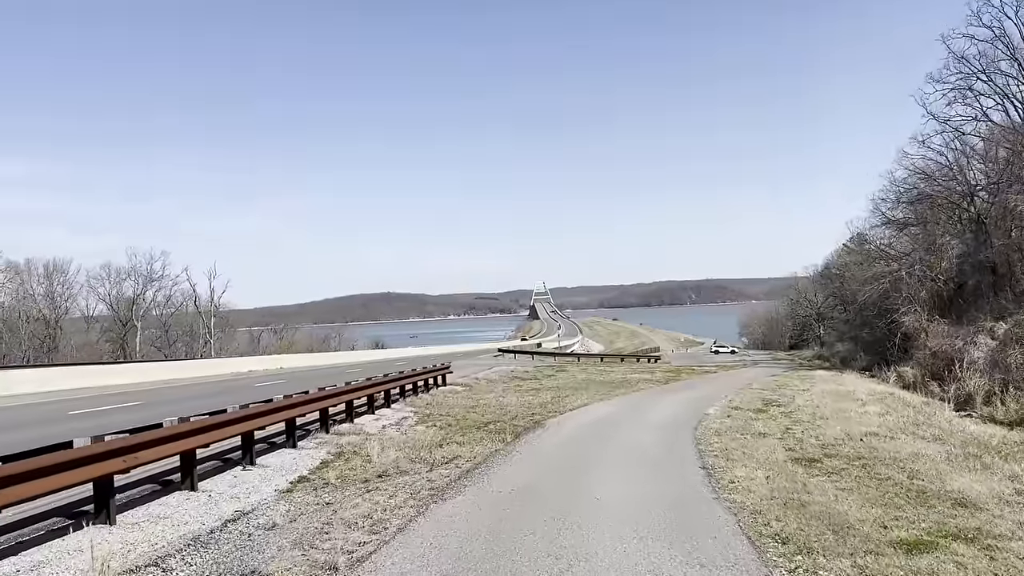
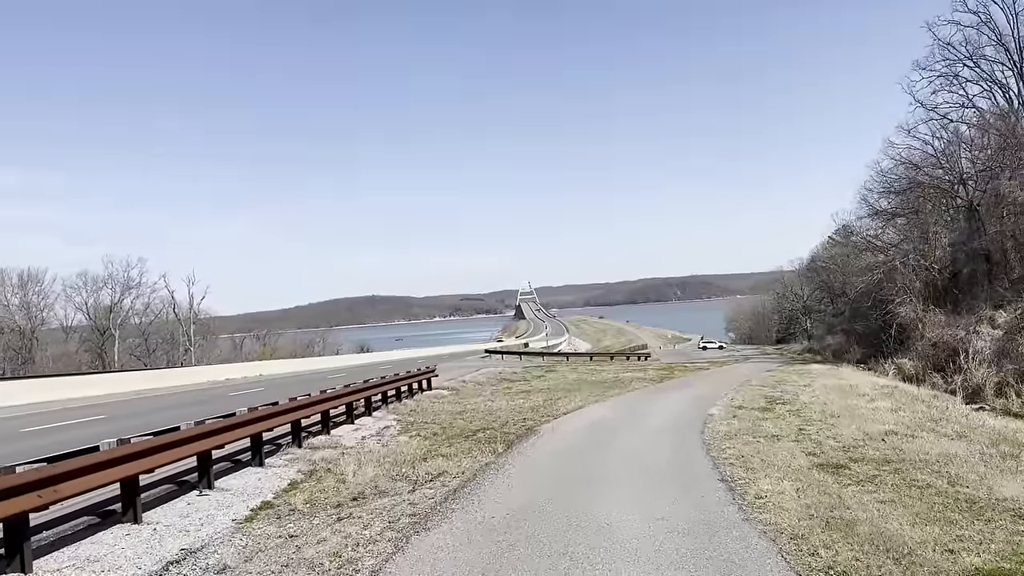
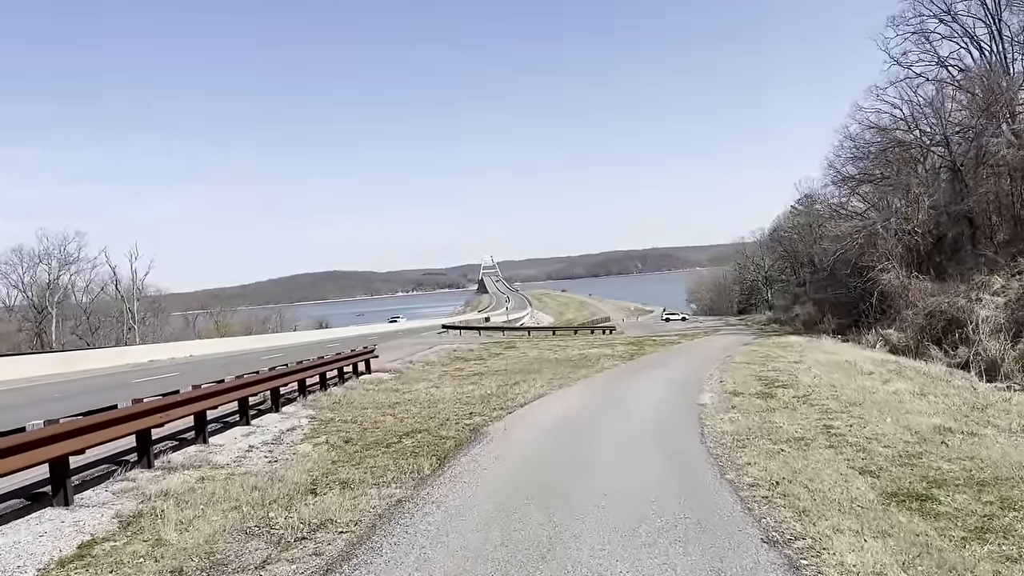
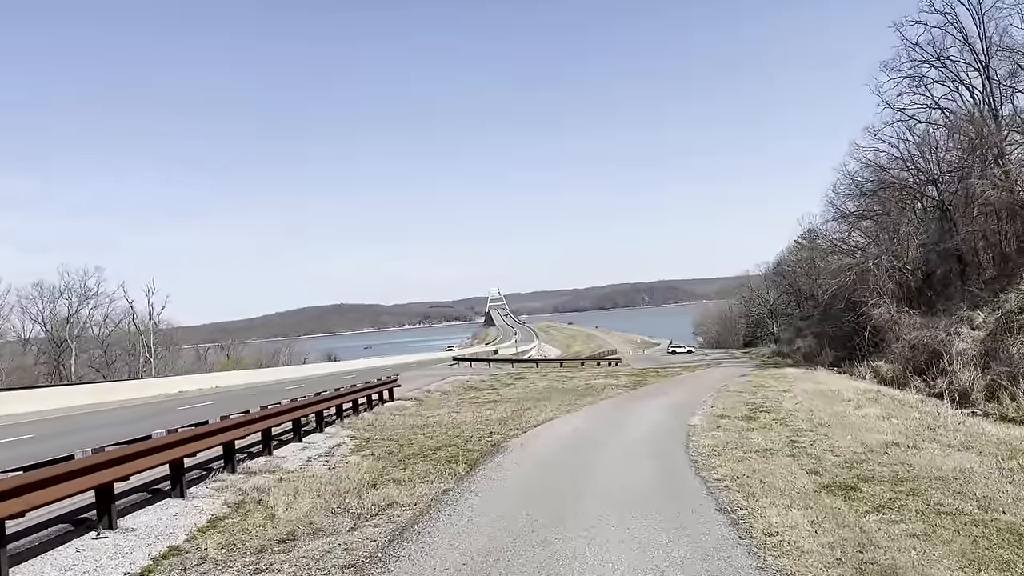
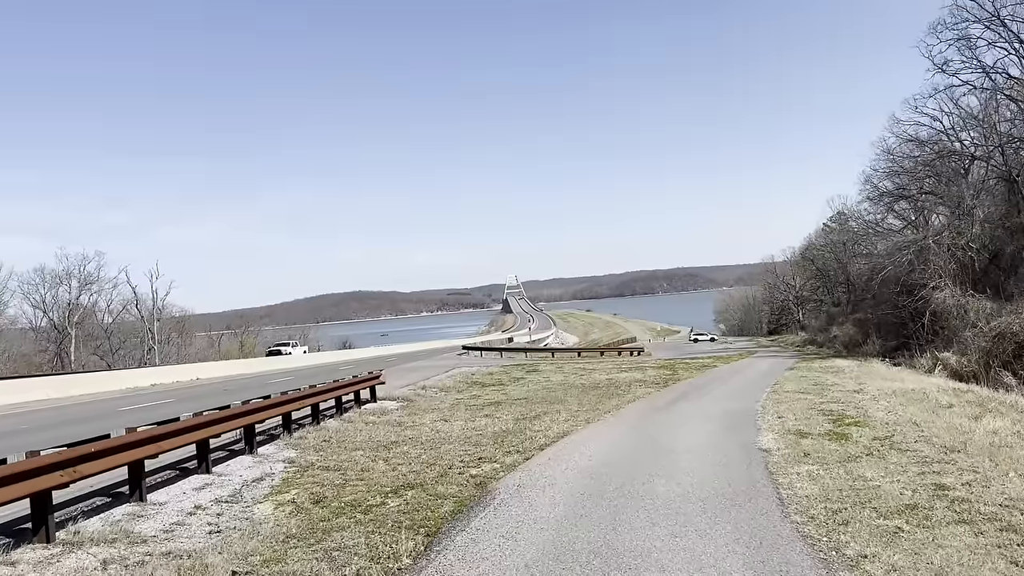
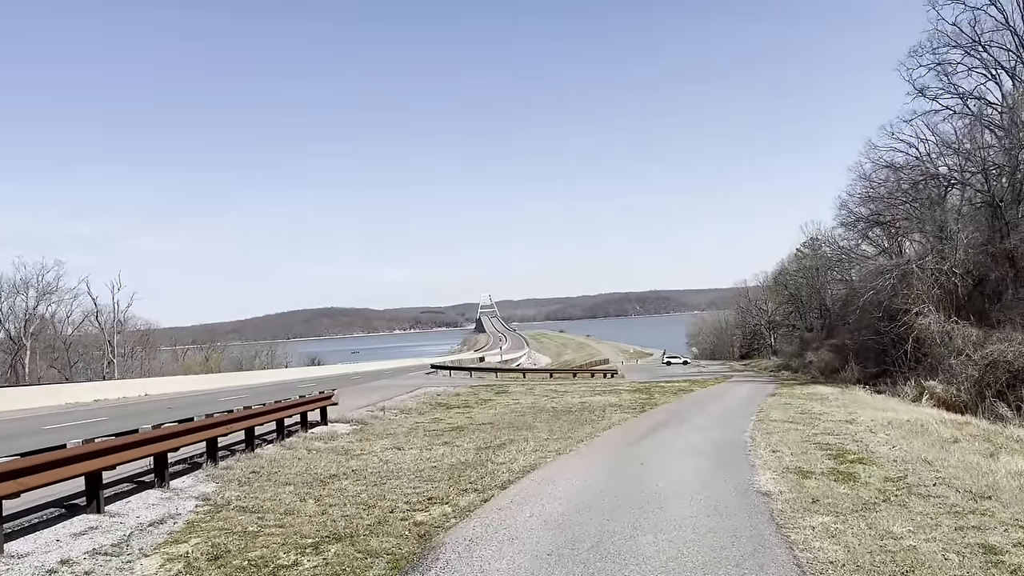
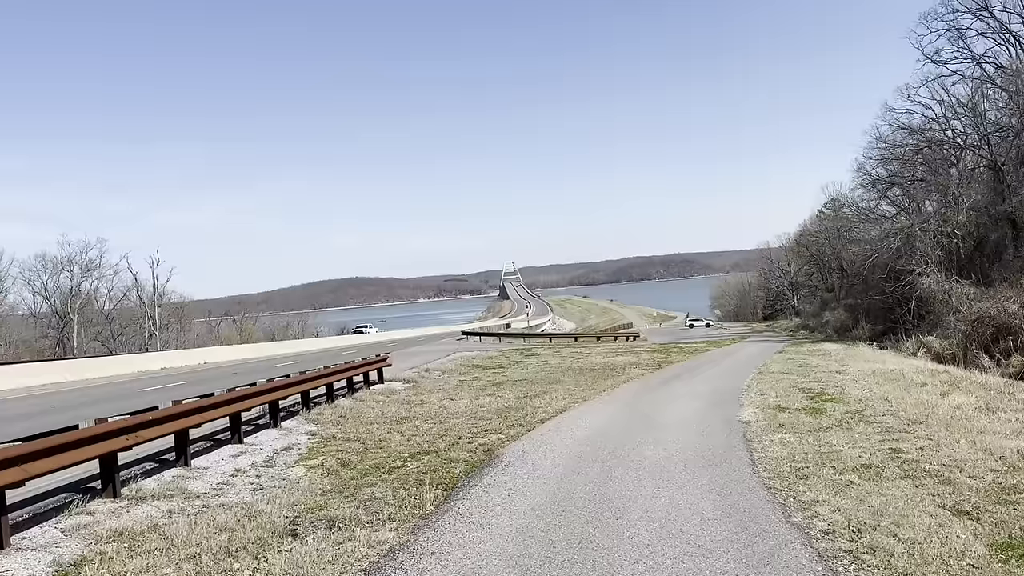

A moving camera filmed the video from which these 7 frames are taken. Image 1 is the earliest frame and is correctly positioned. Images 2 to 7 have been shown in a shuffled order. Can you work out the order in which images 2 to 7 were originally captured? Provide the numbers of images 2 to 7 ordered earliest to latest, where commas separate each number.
2, 4, 3, 7, 5, 6
